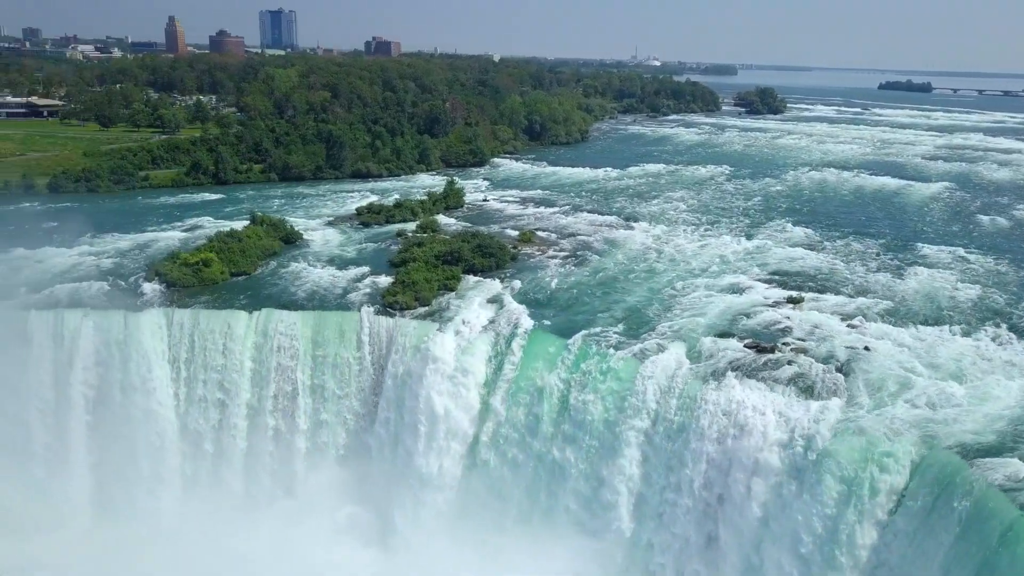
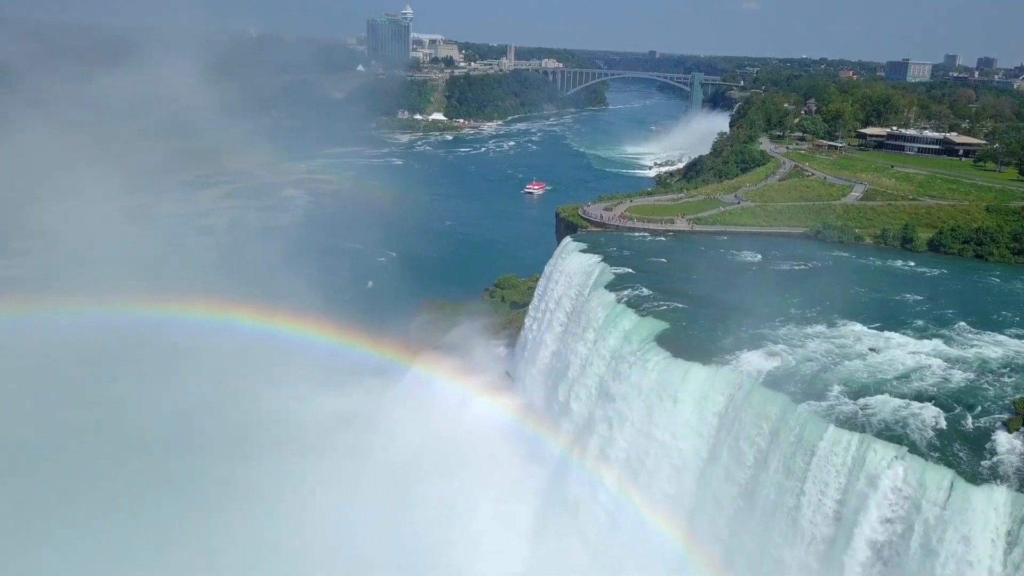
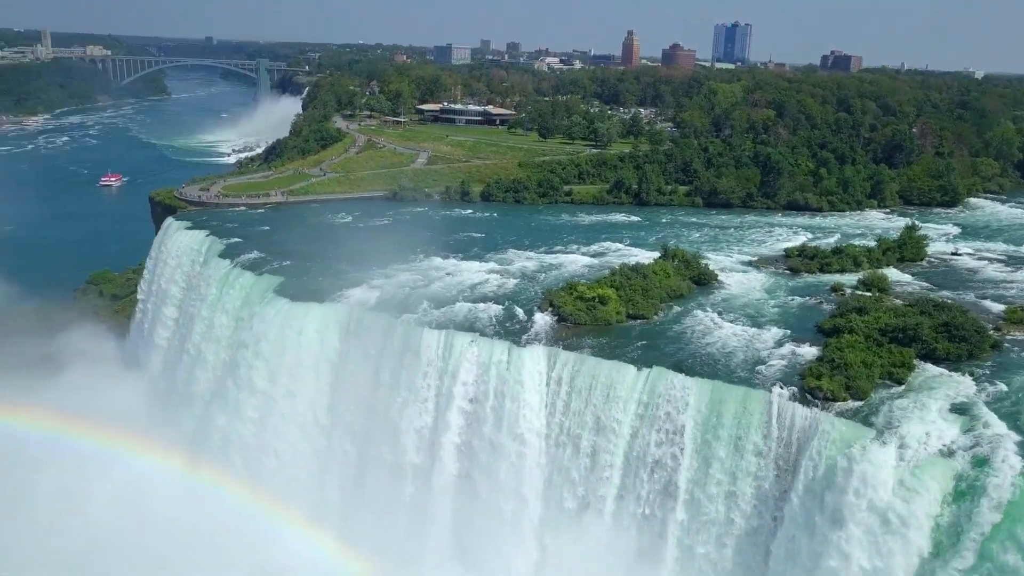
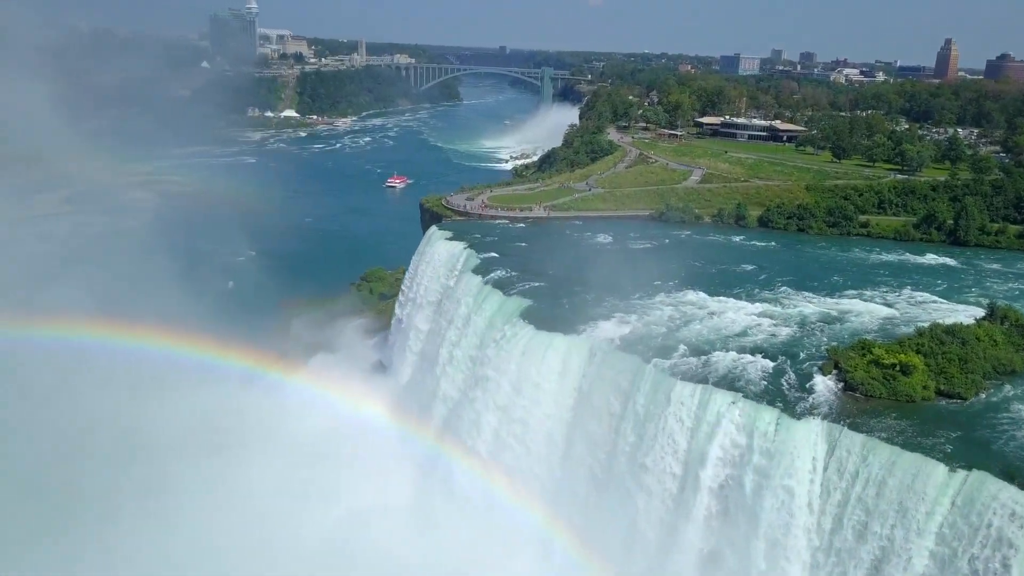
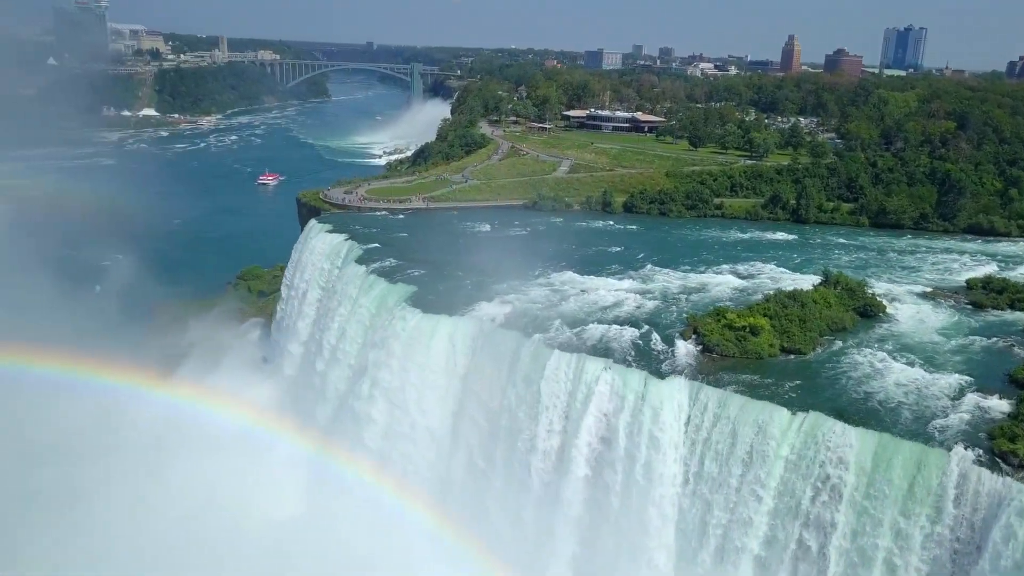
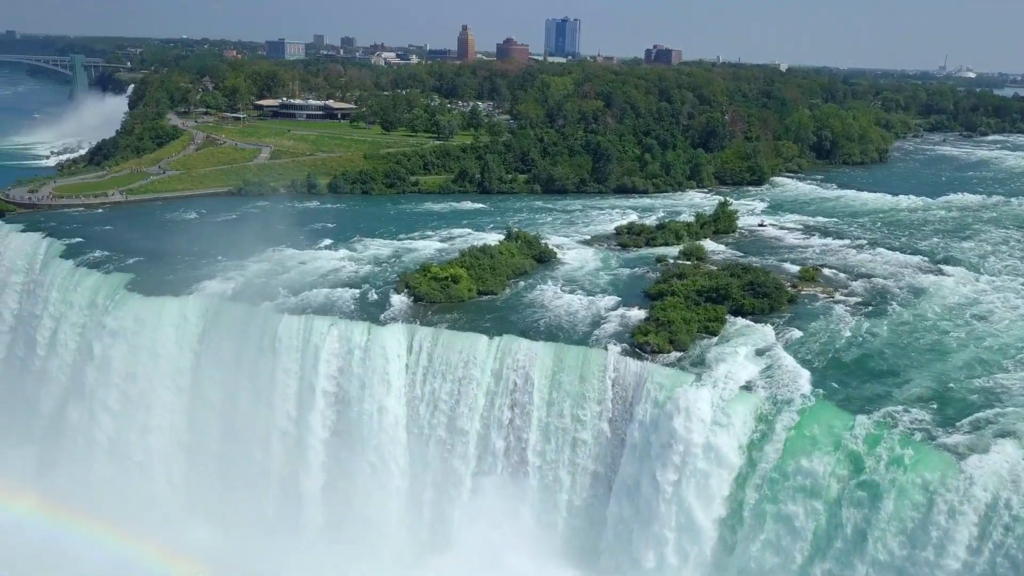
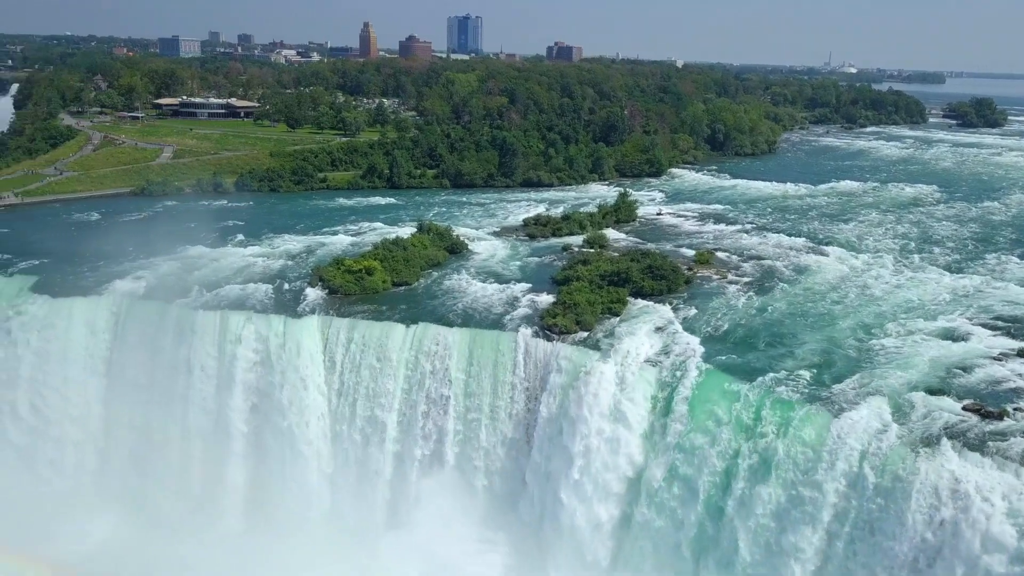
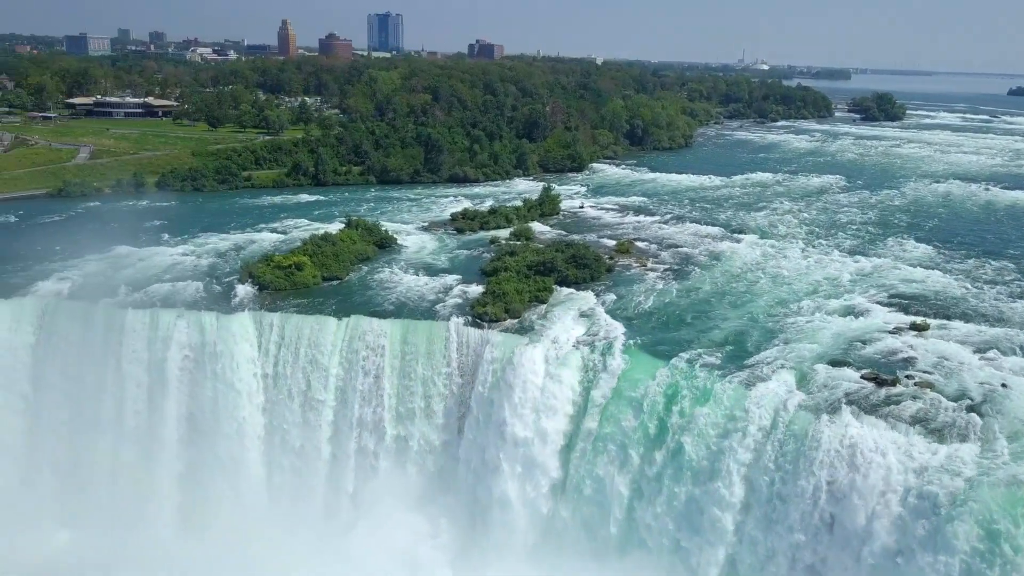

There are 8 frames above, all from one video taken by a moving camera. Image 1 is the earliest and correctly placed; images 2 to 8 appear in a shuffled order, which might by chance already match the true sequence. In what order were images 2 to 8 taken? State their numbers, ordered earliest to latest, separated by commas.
8, 7, 6, 3, 5, 4, 2
